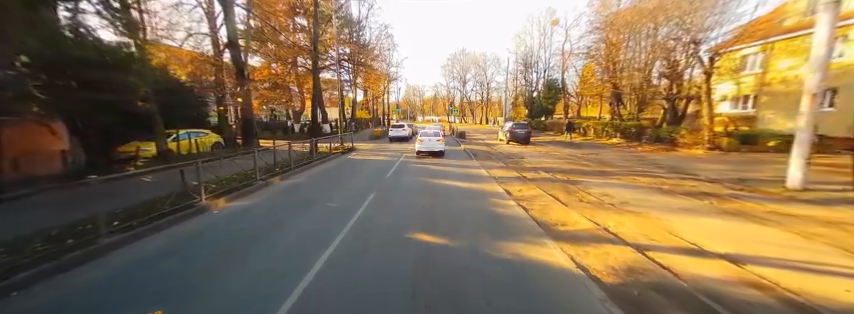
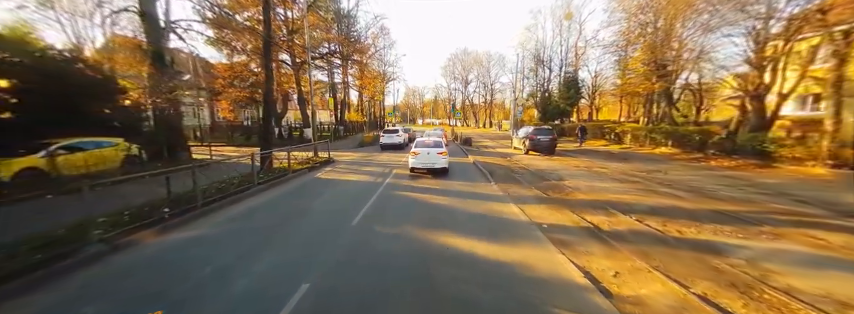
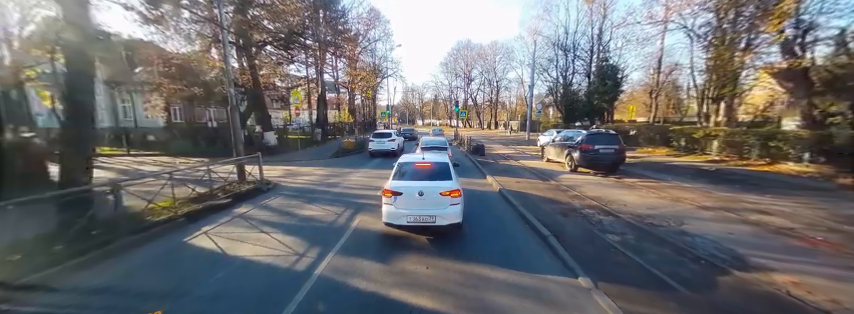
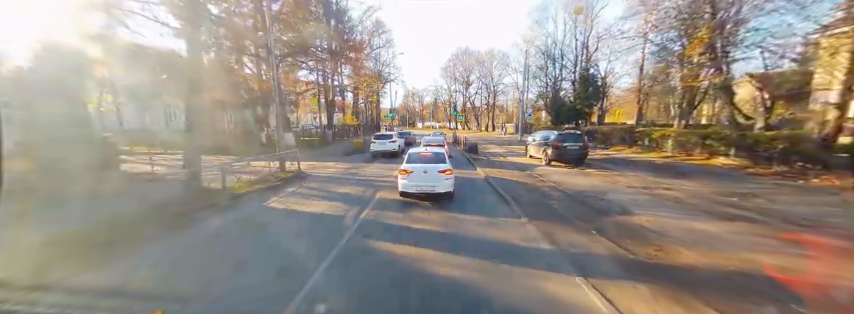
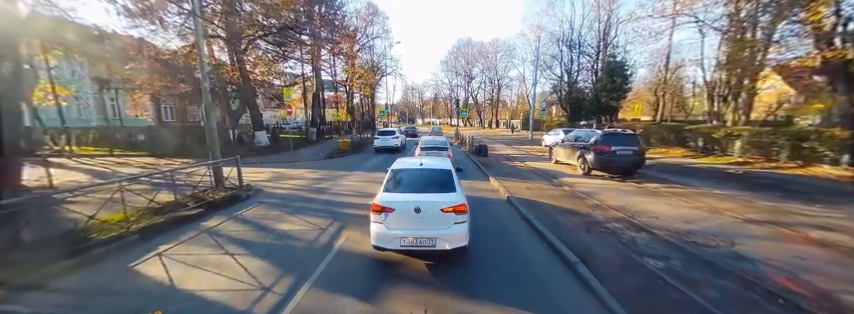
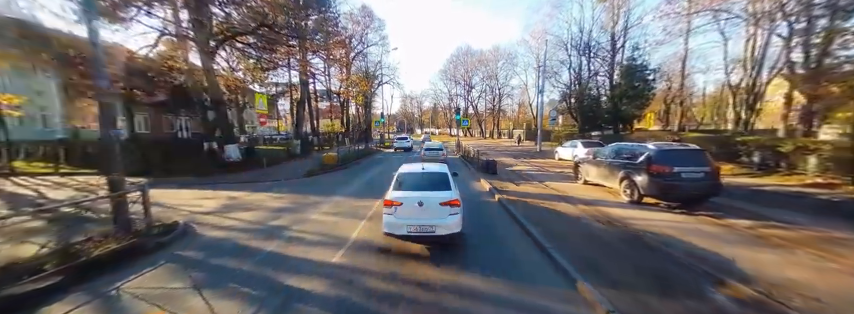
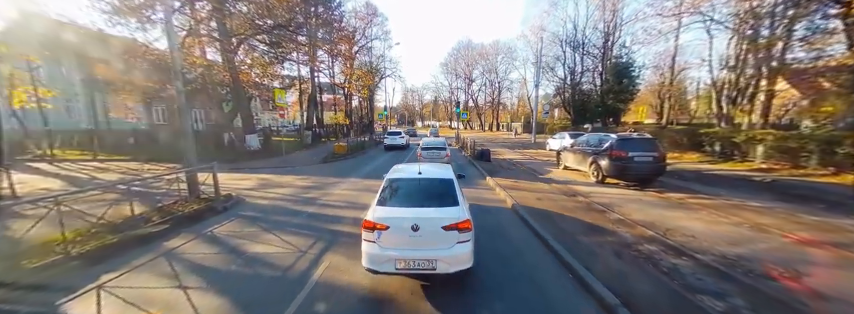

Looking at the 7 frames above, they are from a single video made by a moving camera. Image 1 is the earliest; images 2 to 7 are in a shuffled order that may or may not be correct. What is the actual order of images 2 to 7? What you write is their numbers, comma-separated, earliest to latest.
2, 4, 3, 5, 7, 6
